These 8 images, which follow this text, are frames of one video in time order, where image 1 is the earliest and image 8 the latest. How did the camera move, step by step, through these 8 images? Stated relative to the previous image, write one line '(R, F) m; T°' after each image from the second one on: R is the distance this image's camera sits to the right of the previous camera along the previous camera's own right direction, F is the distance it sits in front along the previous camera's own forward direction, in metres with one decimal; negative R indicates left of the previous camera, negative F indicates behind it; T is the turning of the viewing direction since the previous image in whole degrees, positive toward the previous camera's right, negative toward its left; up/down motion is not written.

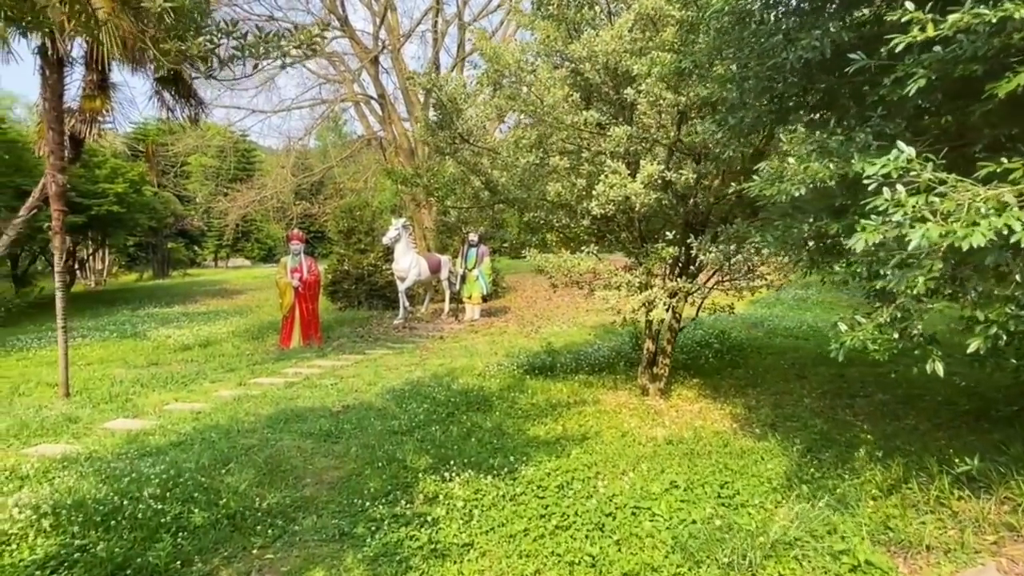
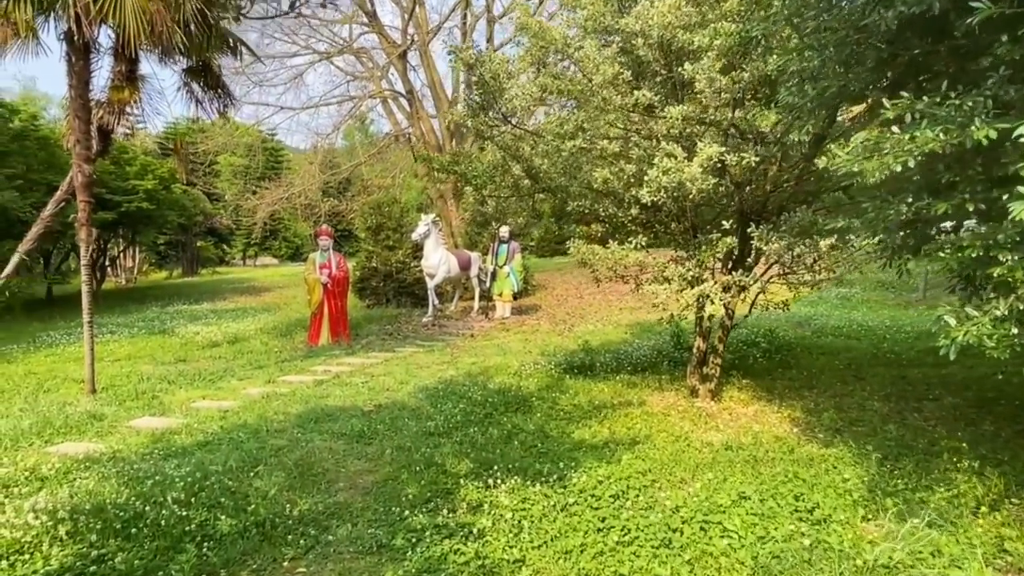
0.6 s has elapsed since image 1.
(-0.2, +0.4) m; -2°
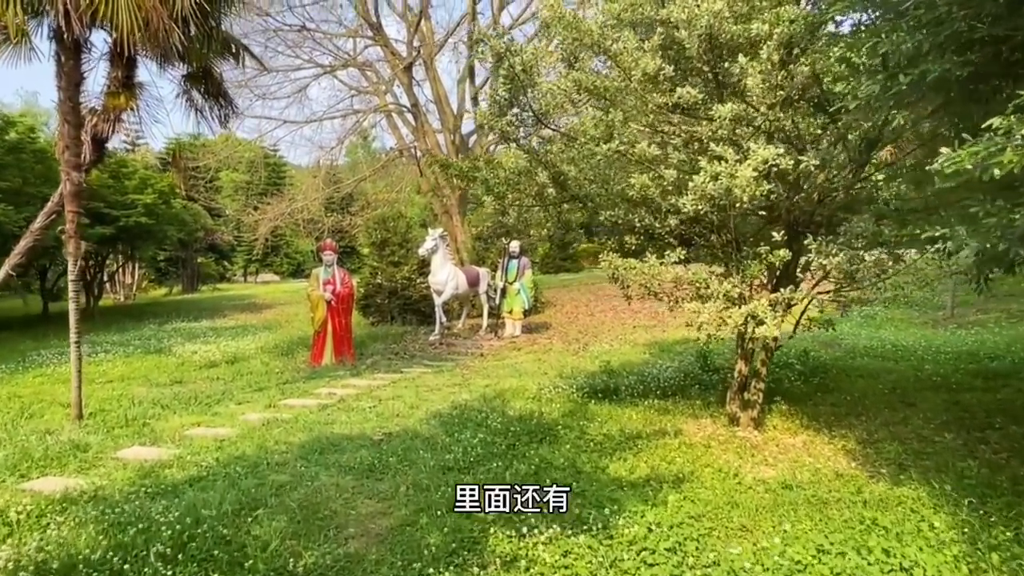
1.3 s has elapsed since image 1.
(-0.2, +0.6) m; 0°
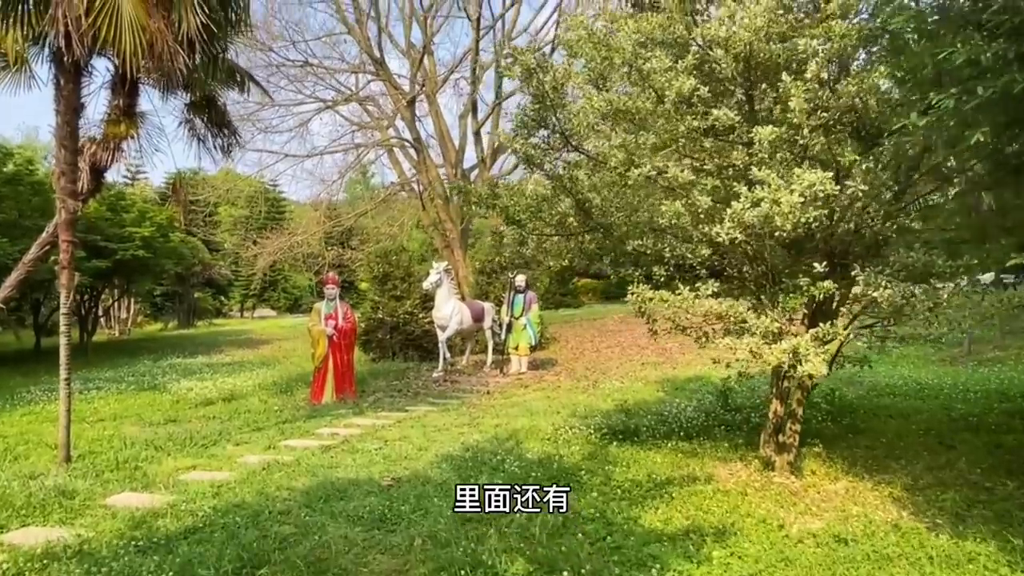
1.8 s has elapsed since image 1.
(-0.2, +0.4) m; 0°
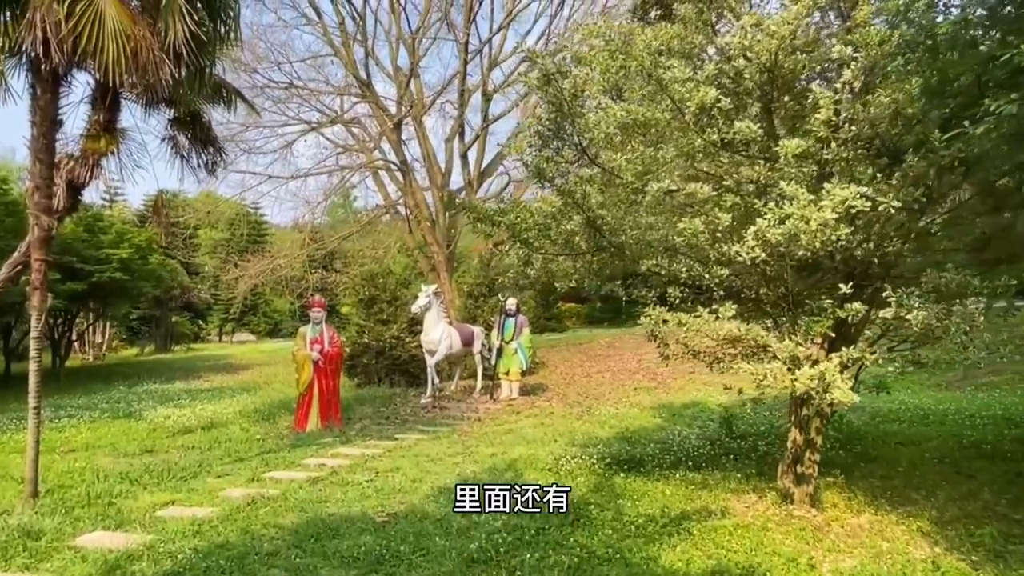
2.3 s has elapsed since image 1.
(-0.2, +0.3) m; +2°
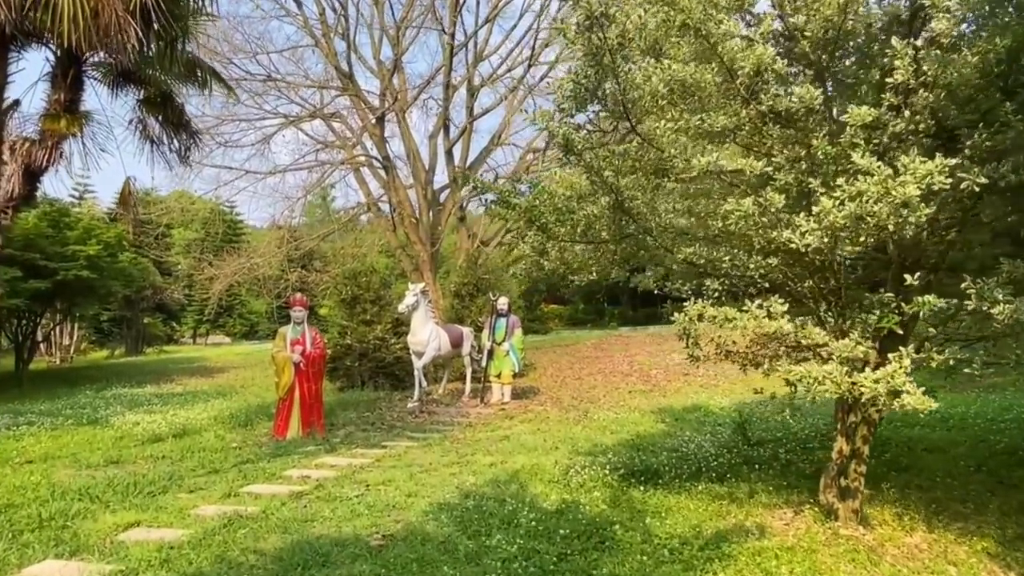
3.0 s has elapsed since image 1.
(-0.2, +0.6) m; +2°
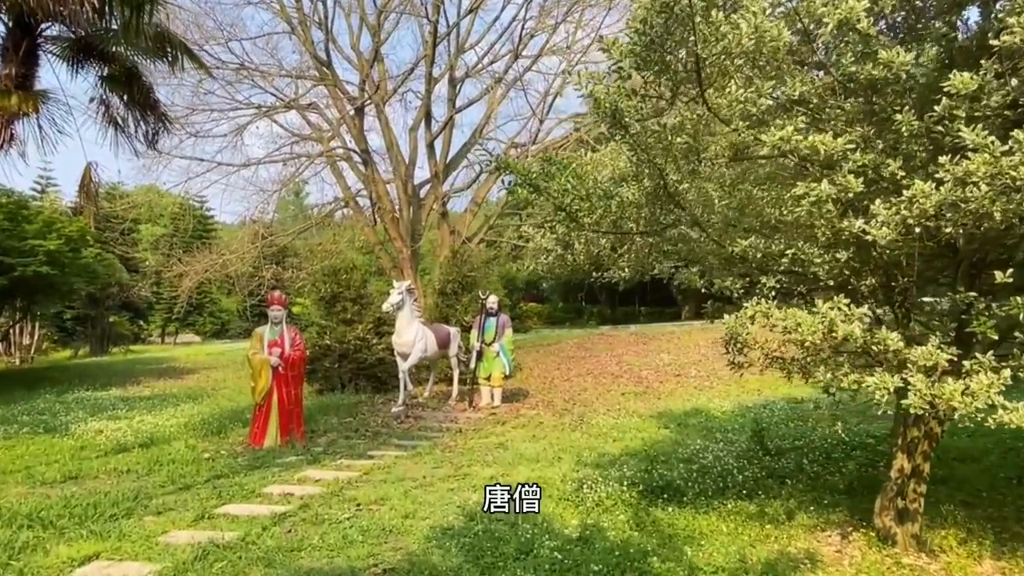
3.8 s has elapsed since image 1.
(-0.3, +0.6) m; +2°
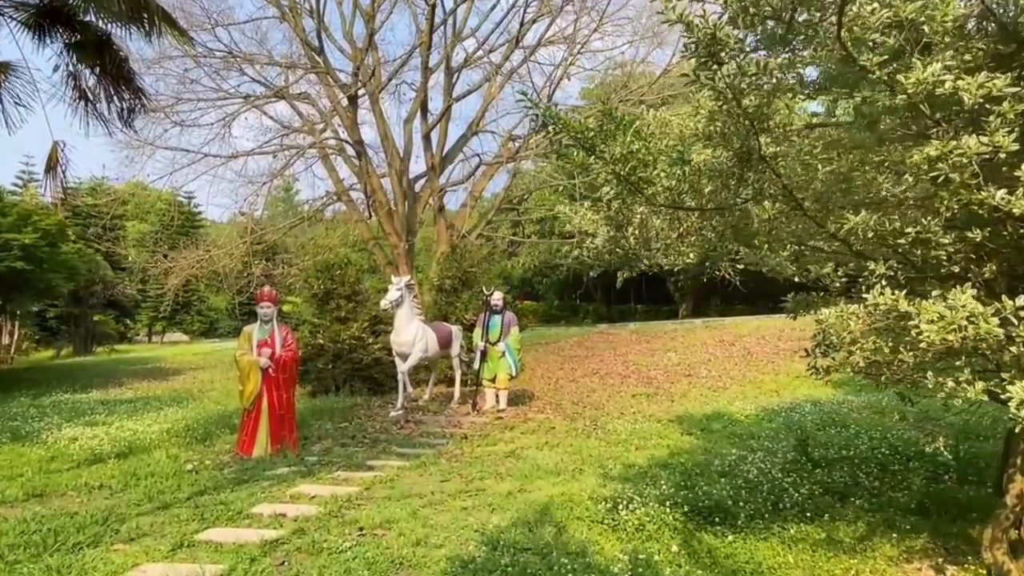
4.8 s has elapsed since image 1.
(-0.3, +0.8) m; +1°
